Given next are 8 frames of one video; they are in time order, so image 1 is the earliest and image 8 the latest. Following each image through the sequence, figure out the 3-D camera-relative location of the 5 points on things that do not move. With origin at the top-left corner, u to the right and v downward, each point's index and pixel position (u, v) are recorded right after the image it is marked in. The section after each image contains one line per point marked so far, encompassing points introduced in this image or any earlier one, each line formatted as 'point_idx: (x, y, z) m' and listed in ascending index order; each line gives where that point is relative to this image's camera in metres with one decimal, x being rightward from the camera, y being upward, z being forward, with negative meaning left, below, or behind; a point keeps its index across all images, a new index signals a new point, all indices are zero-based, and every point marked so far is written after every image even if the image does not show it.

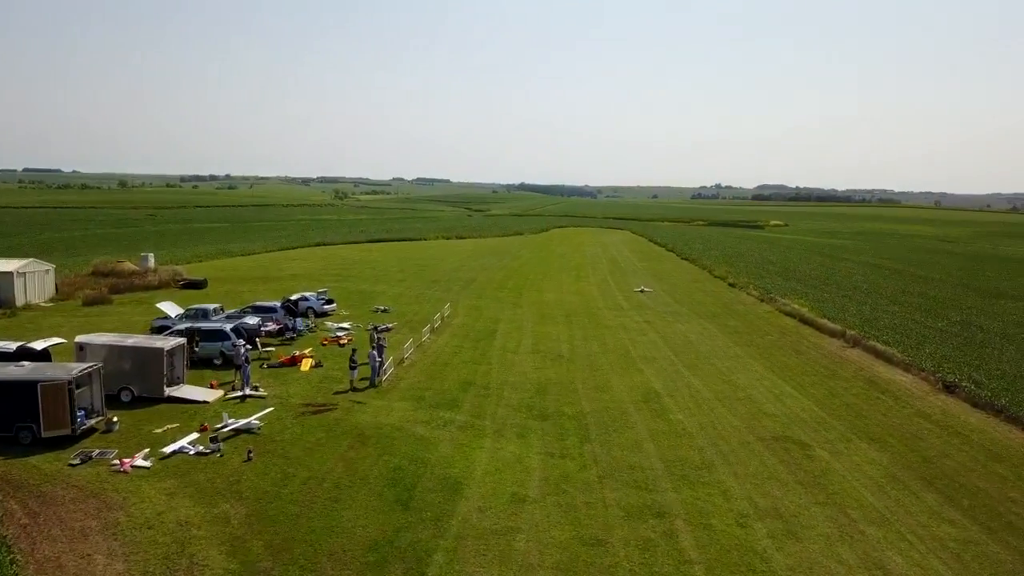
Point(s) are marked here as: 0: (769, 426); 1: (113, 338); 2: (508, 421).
0: (+5.1, -2.7, +16.1) m
1: (-8.7, -1.1, +17.6) m
2: (-0.1, -2.6, +16.1) m
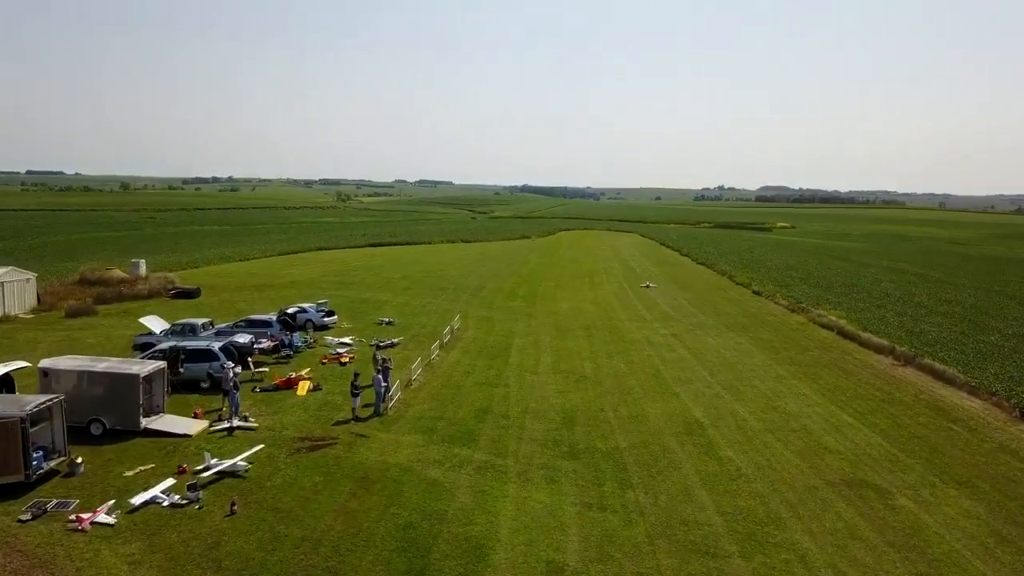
0: (+5.6, -3.0, +13.9) m
1: (-8.2, -1.4, +15.5) m
2: (+0.4, -3.0, +13.9) m
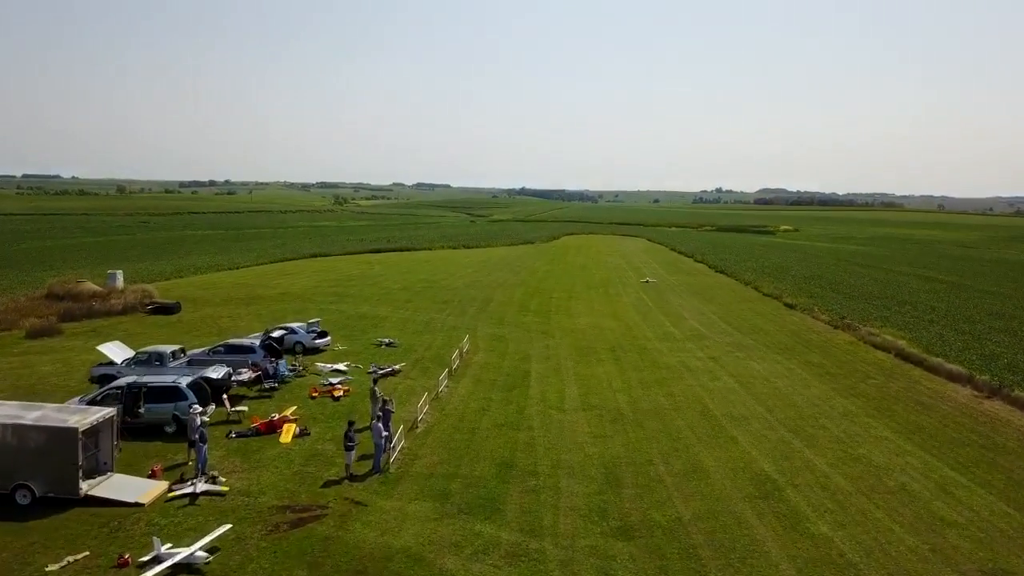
0: (+6.1, -3.5, +10.9) m
1: (-7.7, -1.9, +12.4) m
2: (+0.9, -3.4, +10.9) m
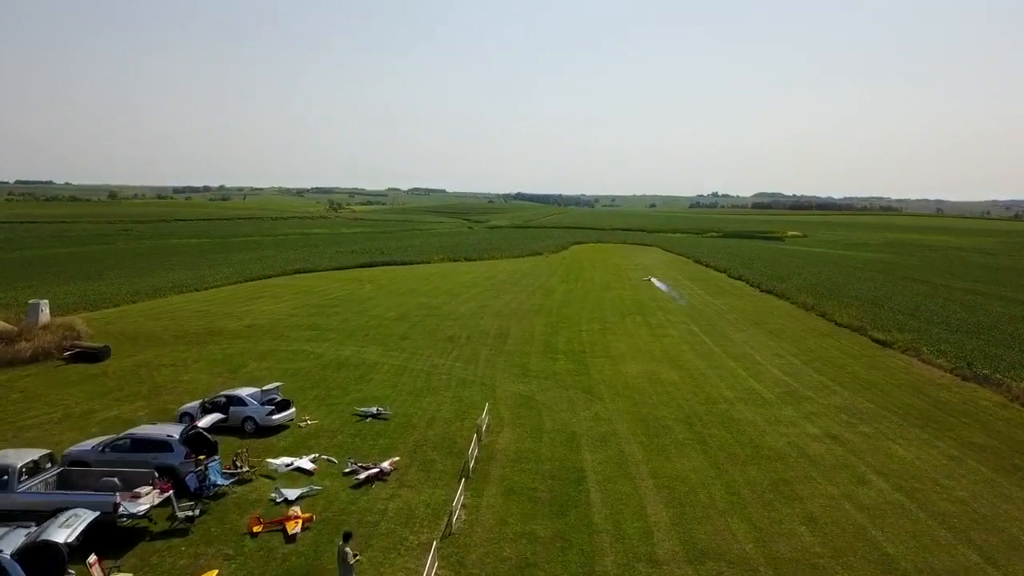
0: (+6.9, -4.4, +4.1) m
1: (-6.9, -2.9, +5.6) m
2: (+1.8, -4.4, +4.1) m
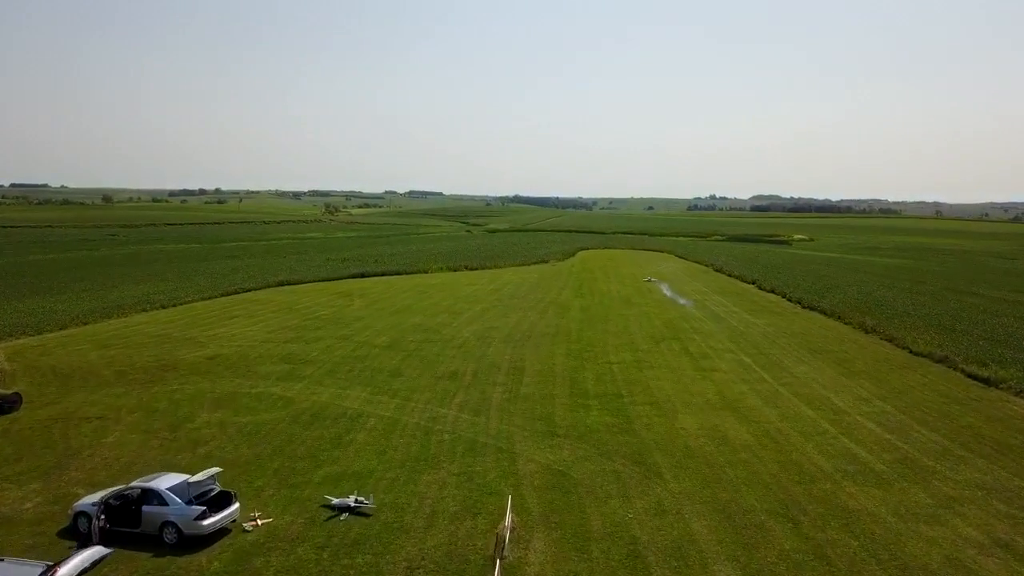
0: (+7.5, -5.0, -0.8) m
1: (-6.3, -3.5, +0.7) m
2: (+2.3, -5.0, -0.8) m
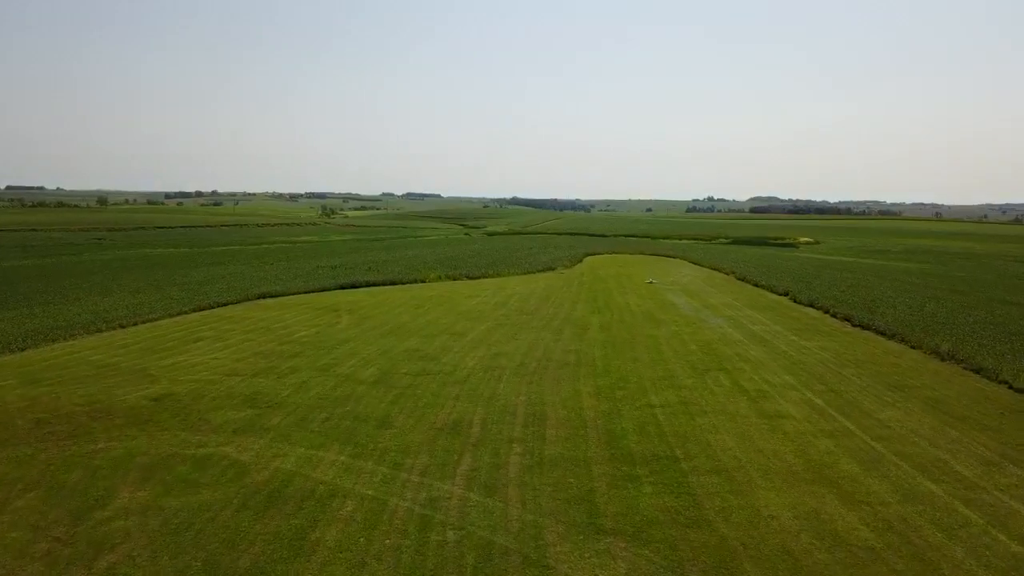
0: (+7.9, -5.6, -5.4) m
1: (-5.8, -4.1, -4.0) m
2: (+2.8, -5.5, -5.4) m
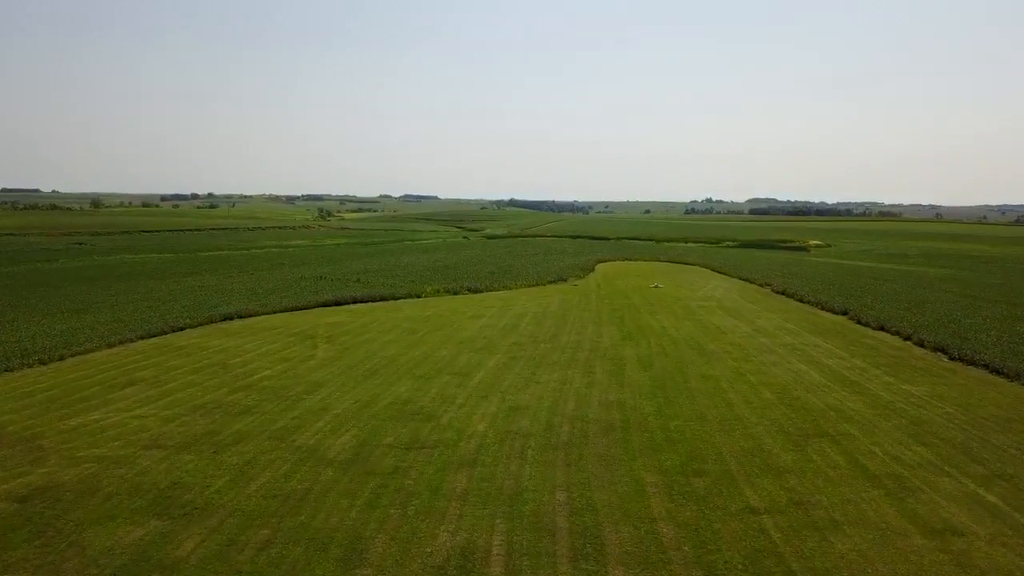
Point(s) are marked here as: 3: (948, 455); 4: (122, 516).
0: (+8.6, -6.3, -11.8) m
1: (-5.2, -4.8, -10.4) m
2: (+3.4, -6.3, -11.8) m
3: (+8.7, -3.3, +16.1) m
4: (-6.2, -3.6, +13.0) m
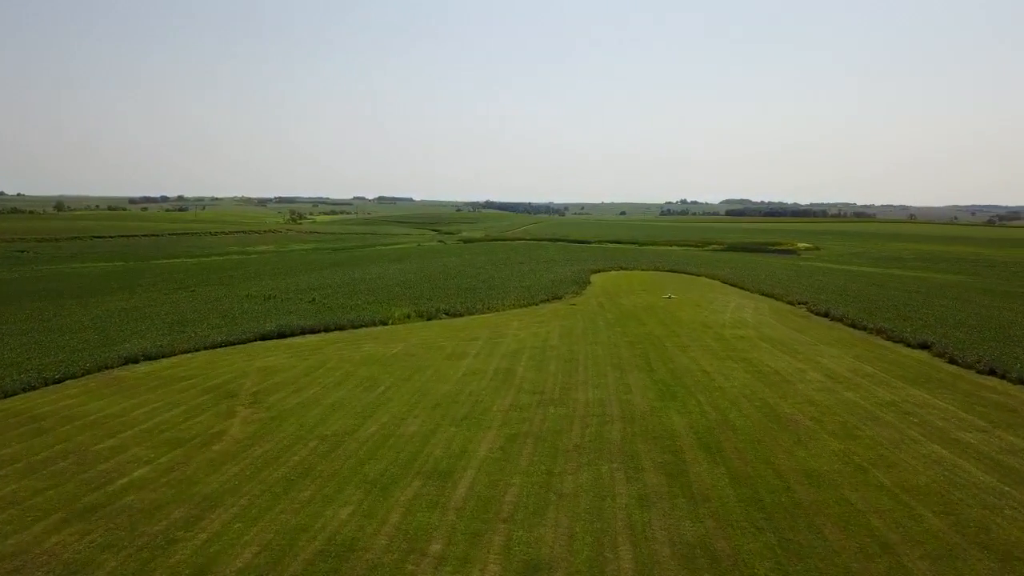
0: (+9.8, -7.2, -19.8) m
1: (-4.1, -5.8, -18.8) m
2: (+4.6, -7.2, -20.0) m
3: (+9.0, -4.3, +8.1) m
4: (-5.8, -4.6, +4.5) m
